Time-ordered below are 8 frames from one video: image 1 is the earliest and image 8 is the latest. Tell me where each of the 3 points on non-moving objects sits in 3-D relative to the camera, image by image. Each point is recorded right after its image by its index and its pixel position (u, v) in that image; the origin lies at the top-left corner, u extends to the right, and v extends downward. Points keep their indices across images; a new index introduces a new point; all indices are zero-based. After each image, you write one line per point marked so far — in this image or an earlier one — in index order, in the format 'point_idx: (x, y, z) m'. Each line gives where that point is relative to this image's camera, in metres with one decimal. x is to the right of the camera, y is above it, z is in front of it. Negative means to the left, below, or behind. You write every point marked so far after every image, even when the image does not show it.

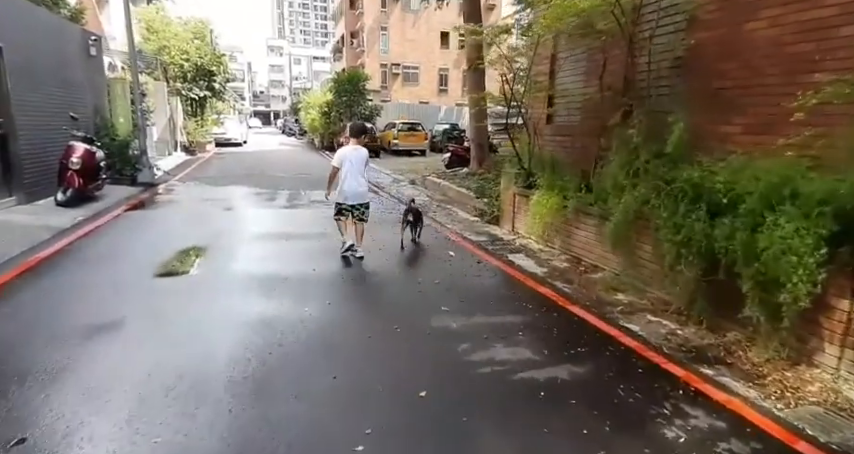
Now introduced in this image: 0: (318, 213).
0: (-1.9, +0.3, +9.2) m
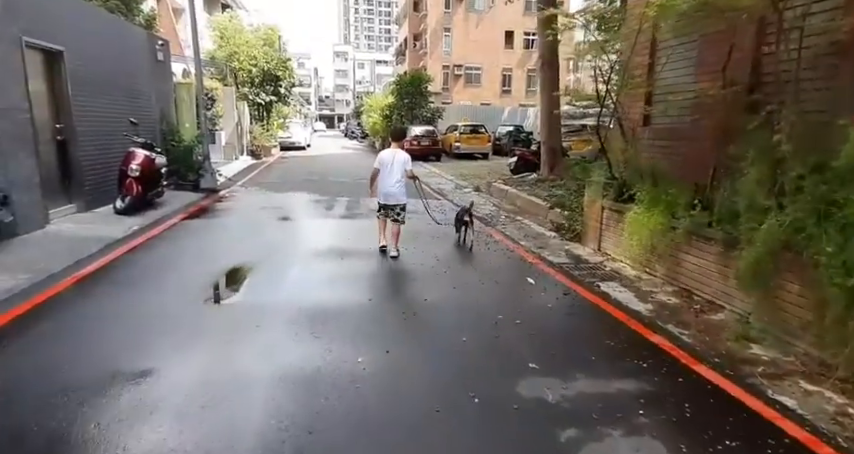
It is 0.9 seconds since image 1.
0: (-0.7, +0.1, +8.5) m
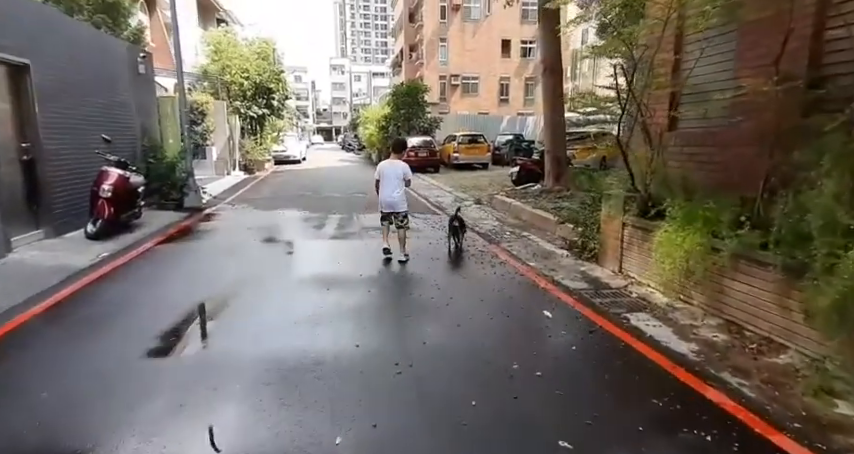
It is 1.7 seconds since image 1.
0: (-0.8, -0.2, +7.7) m
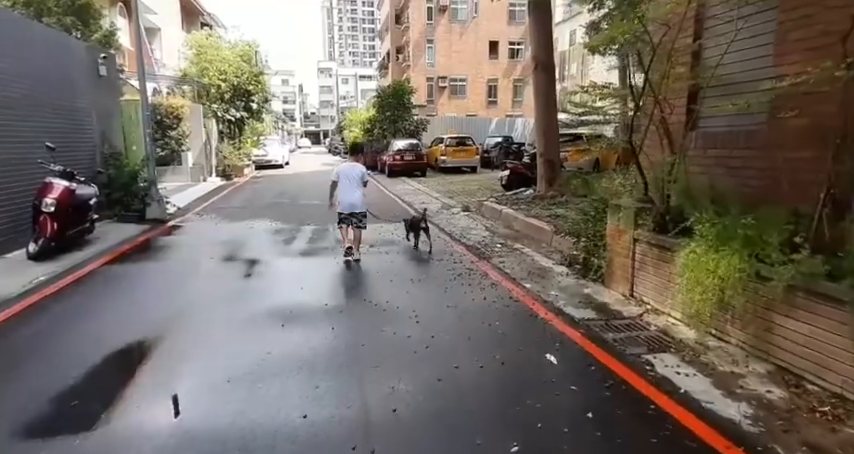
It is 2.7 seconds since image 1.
0: (-1.0, -0.4, +6.8) m
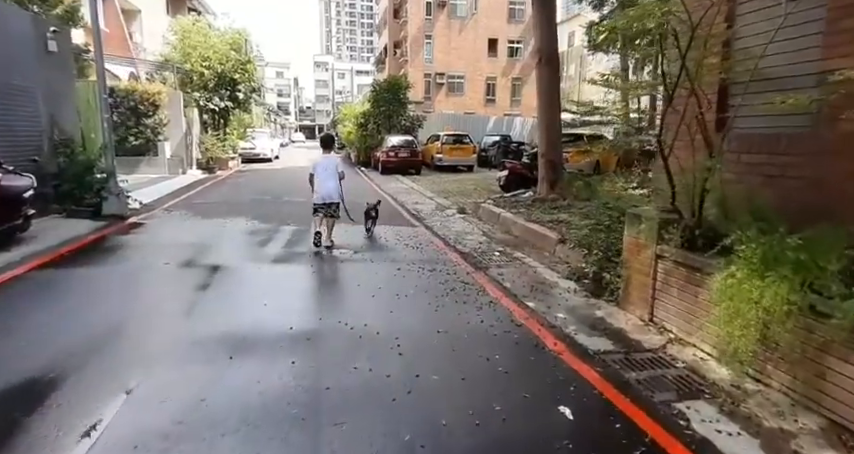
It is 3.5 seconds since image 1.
0: (-1.1, -0.5, +6.0) m
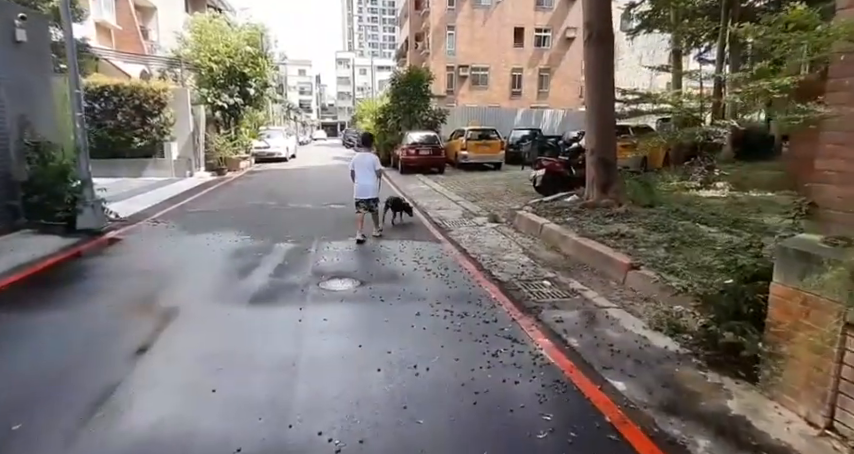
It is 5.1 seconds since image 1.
0: (-0.9, -0.7, +4.4) m
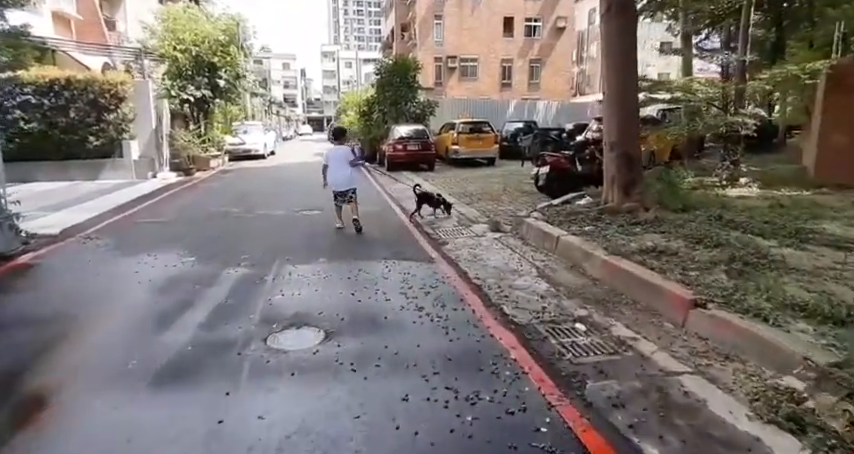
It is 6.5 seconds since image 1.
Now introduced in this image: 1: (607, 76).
0: (-0.9, -1.0, +3.0) m
1: (+2.7, +2.3, +7.5) m
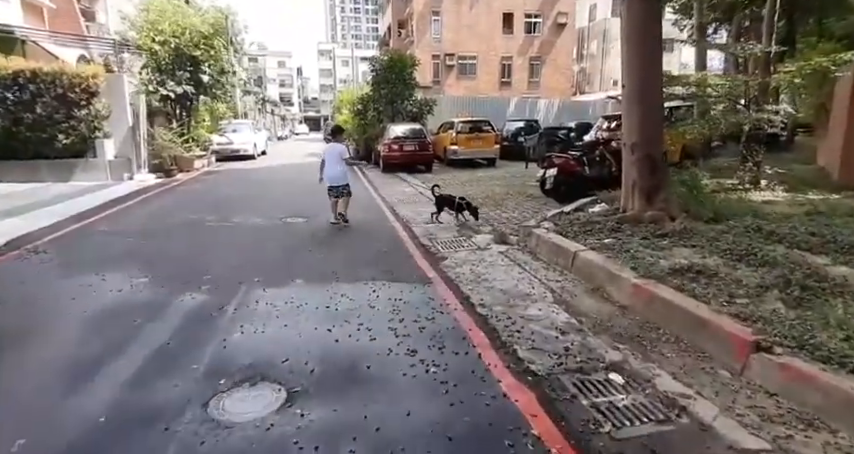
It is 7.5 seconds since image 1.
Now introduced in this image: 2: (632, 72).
0: (-0.9, -1.1, +2.1) m
1: (+2.6, +2.2, +6.6) m
2: (+2.7, +2.0, +6.6) m
